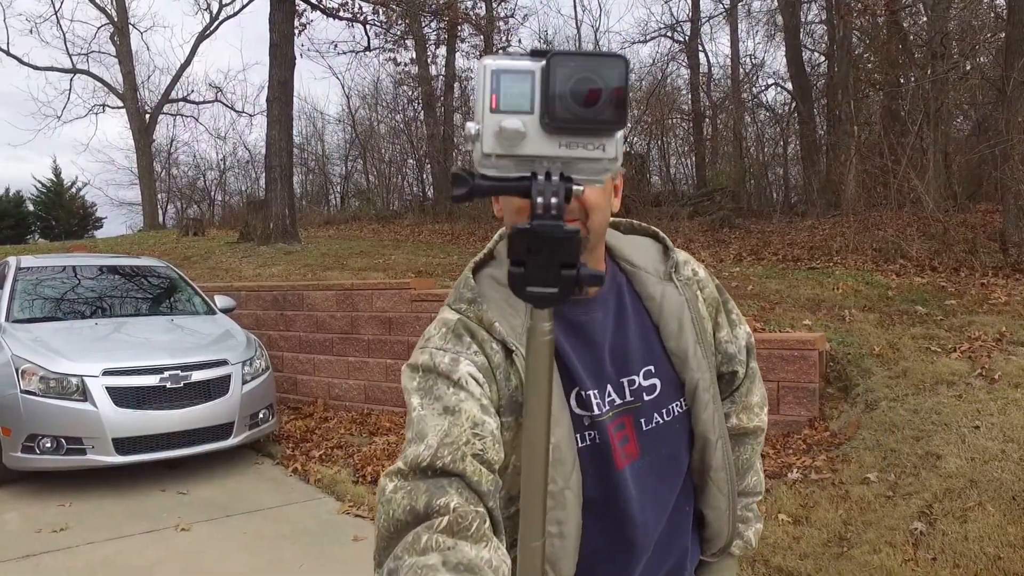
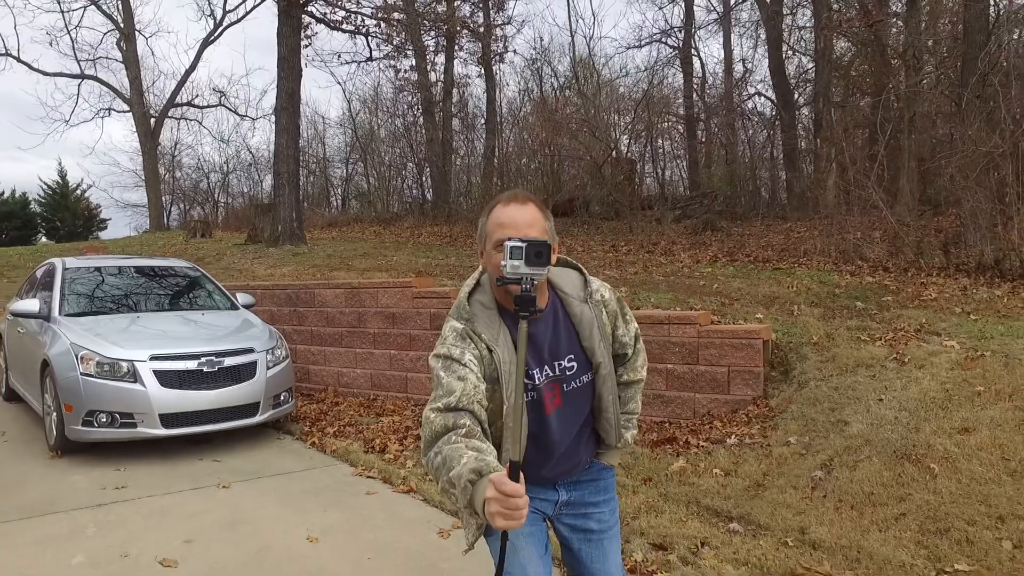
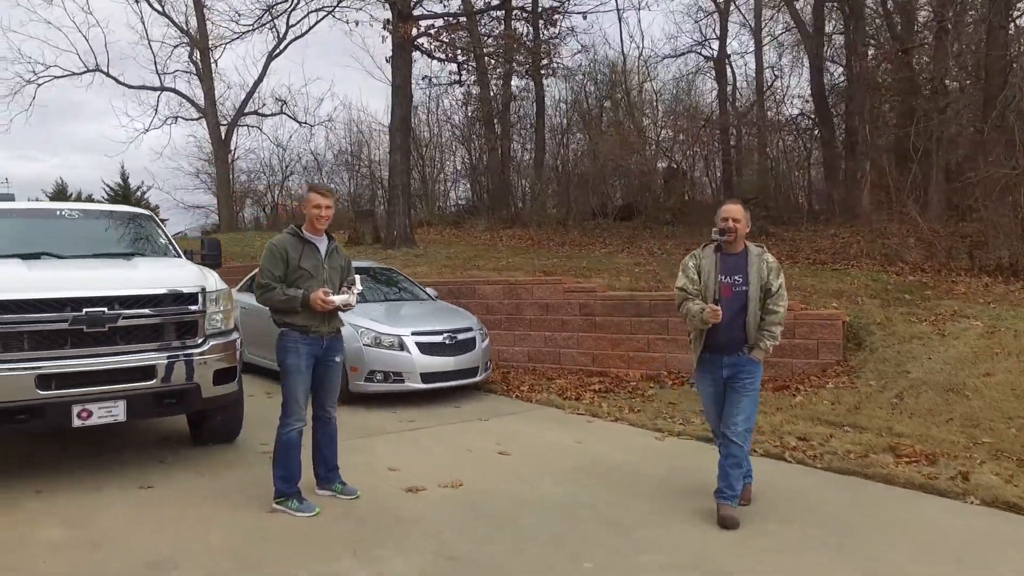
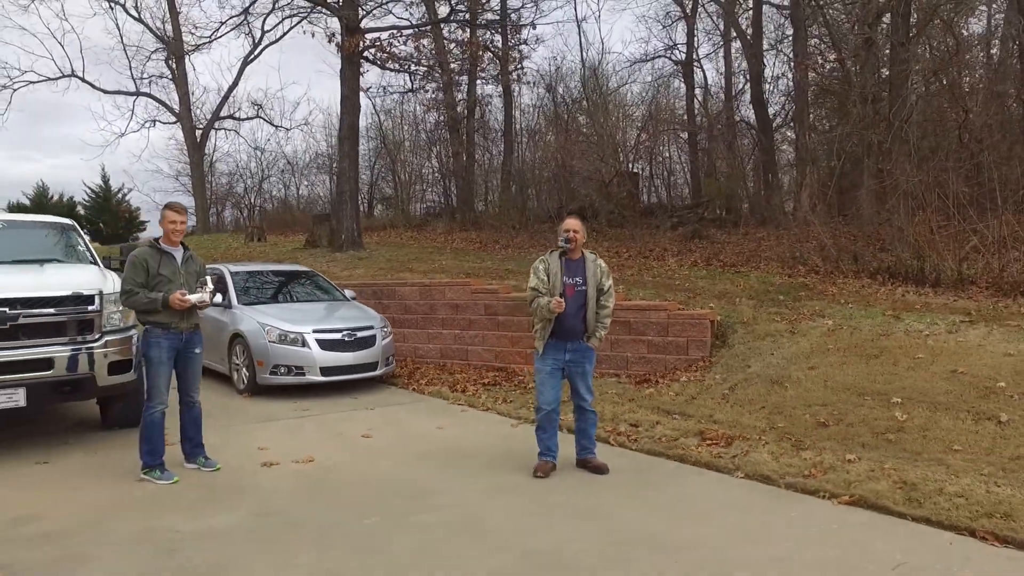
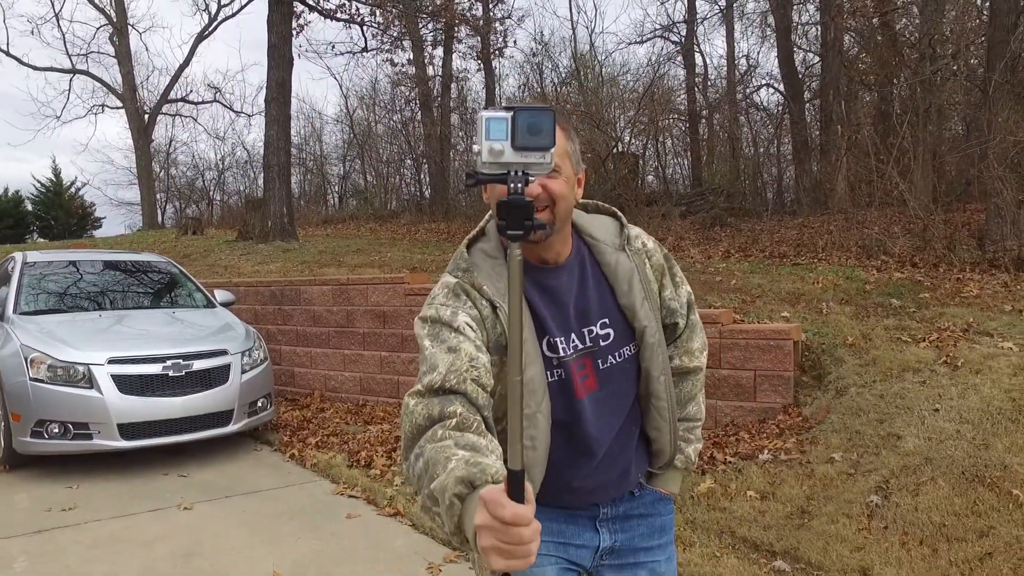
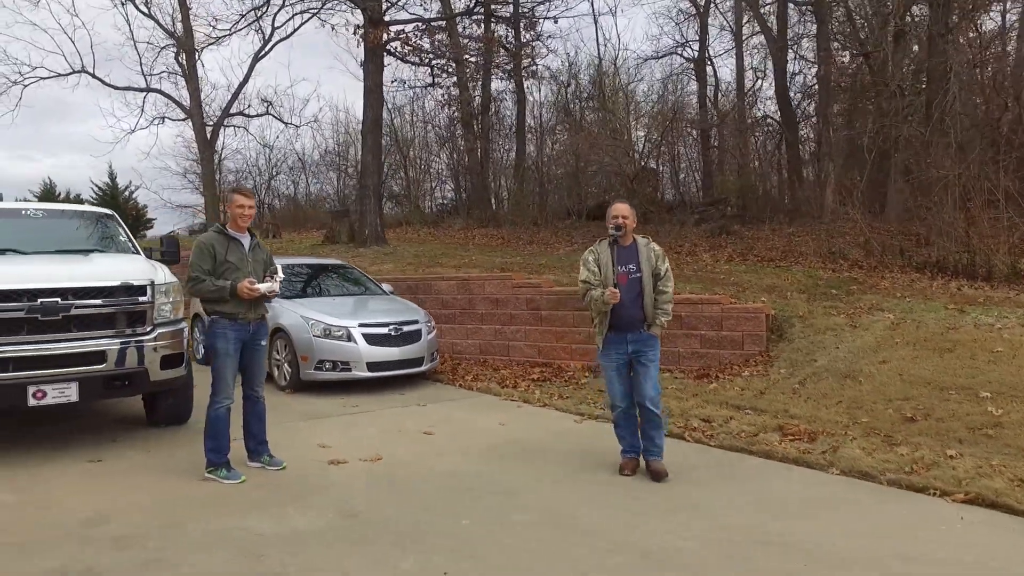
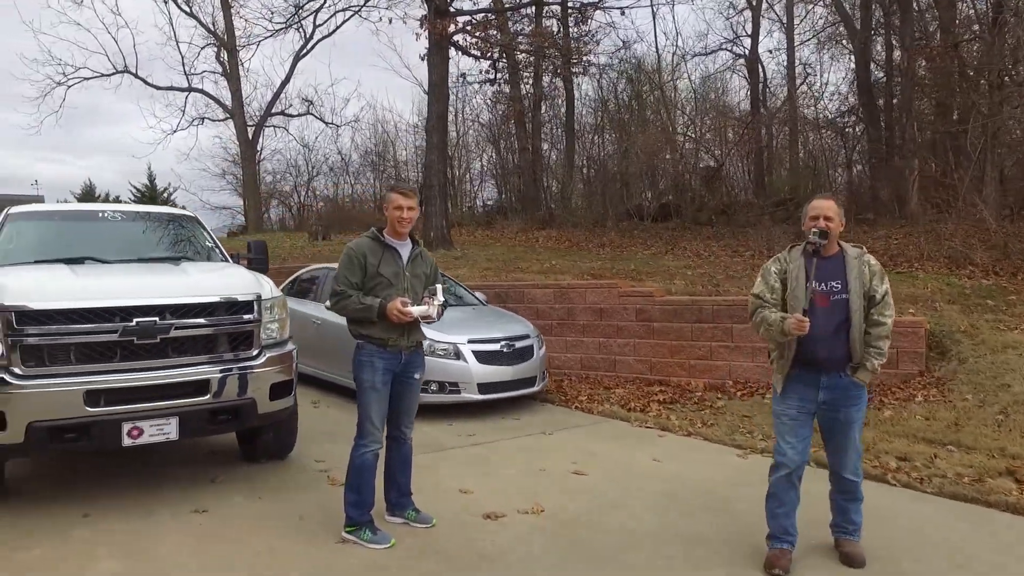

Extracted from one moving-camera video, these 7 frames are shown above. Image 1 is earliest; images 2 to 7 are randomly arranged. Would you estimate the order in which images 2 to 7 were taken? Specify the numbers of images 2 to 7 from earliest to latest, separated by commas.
5, 2, 4, 6, 3, 7
